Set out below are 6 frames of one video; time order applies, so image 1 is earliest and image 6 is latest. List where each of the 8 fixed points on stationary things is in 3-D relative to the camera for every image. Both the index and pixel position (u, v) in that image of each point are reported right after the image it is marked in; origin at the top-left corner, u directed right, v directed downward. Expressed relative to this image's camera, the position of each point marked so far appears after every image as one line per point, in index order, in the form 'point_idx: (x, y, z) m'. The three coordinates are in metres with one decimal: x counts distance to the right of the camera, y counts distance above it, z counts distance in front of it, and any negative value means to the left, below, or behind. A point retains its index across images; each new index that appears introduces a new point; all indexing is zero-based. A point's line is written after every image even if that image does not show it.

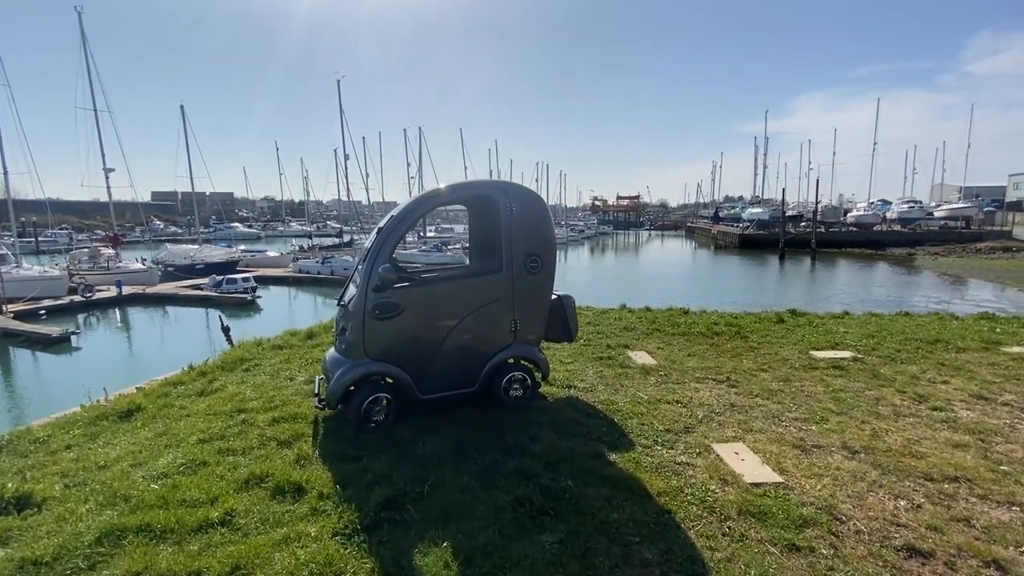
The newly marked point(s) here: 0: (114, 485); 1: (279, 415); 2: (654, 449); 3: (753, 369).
0: (-2.8, -1.4, +3.5) m
1: (-2.3, -1.2, +4.7) m
2: (+1.2, -1.4, +4.1) m
3: (+3.1, -1.0, +6.2) m
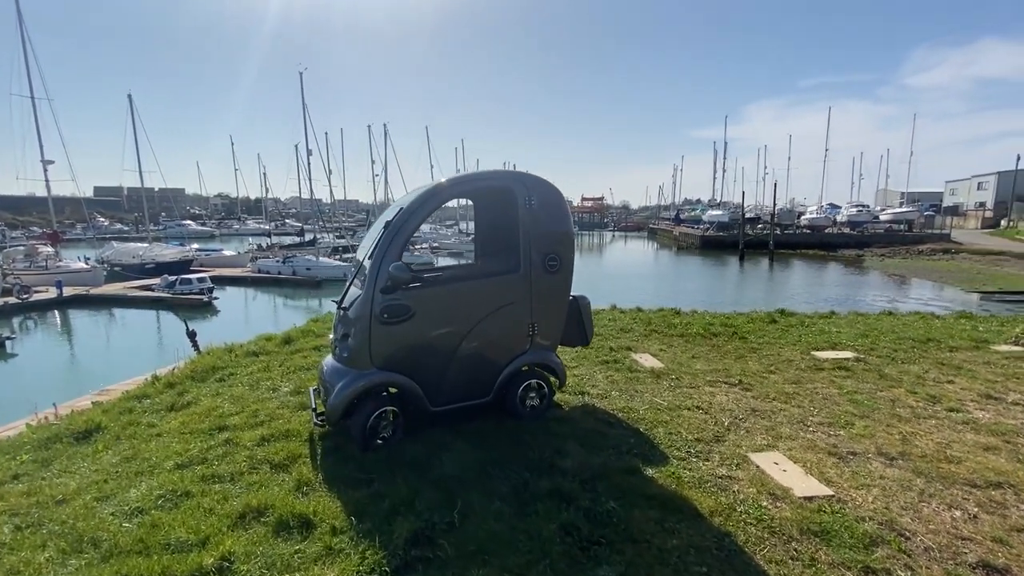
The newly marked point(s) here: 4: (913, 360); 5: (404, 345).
0: (-2.6, -1.4, +2.9) m
1: (-2.1, -1.2, +4.2) m
2: (+1.4, -1.4, +3.8) m
3: (+3.2, -1.0, +6.1) m
4: (+5.5, -1.0, +6.6) m
5: (-0.9, -0.5, +3.9) m
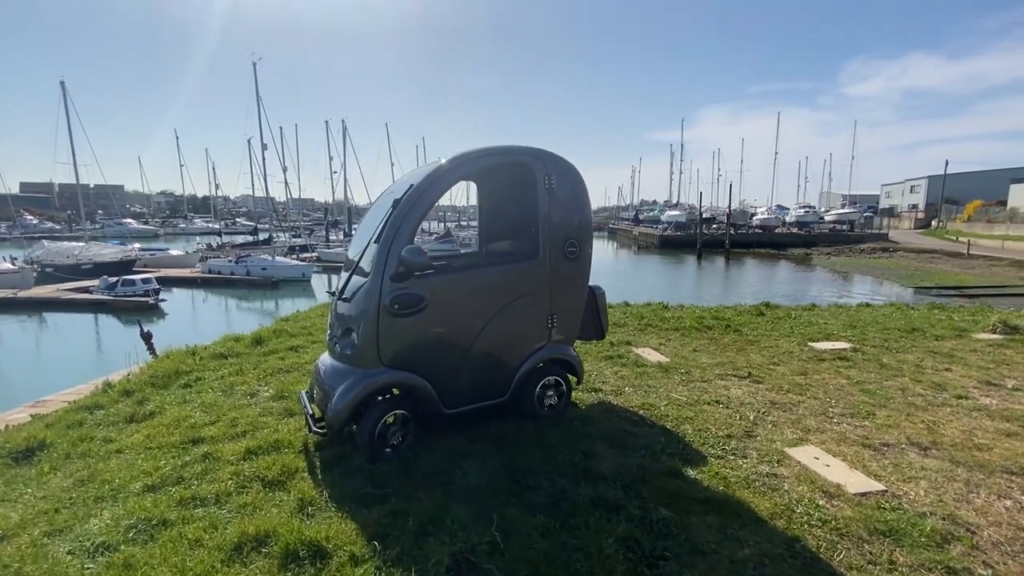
0: (-2.3, -1.3, +2.3) m
1: (-1.9, -1.2, +3.6) m
2: (+1.6, -1.3, +3.5) m
3: (+3.2, -0.9, +6.0) m
4: (+5.4, -0.8, +6.6) m
5: (-0.7, -0.4, +3.4) m
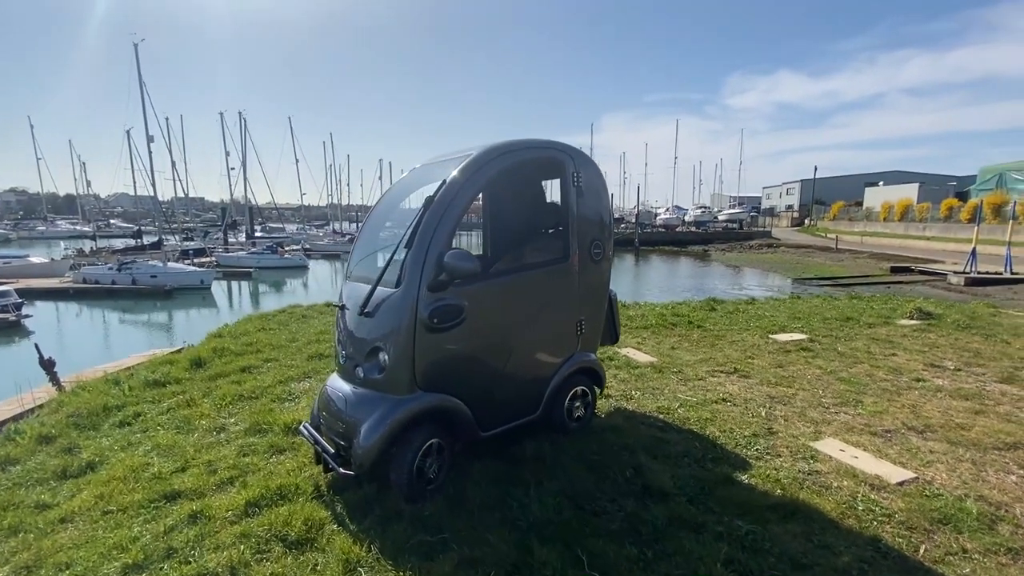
0: (-1.8, -1.4, +1.6) m
1: (-1.6, -1.3, +3.0) m
2: (+1.9, -1.3, +3.5) m
3: (+3.0, -0.9, +6.2) m
4: (+5.1, -0.7, +7.3) m
5: (-0.4, -0.4, +3.0) m
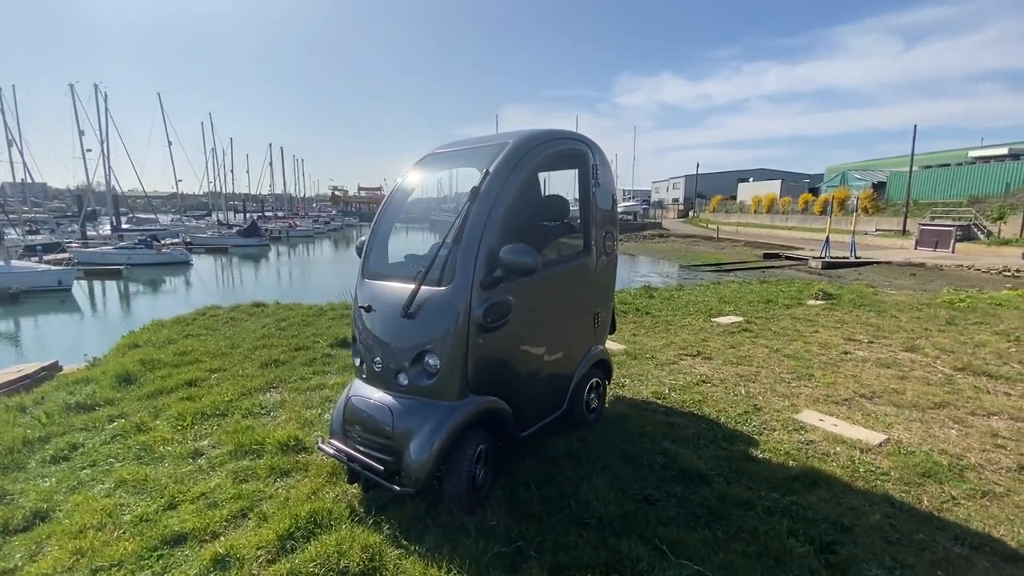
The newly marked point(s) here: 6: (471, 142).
0: (-1.1, -1.5, +1.3) m
1: (-1.3, -1.3, +2.6) m
2: (+2.0, -1.2, +3.8) m
3: (+2.6, -0.7, +6.7) m
4: (+4.4, -0.5, +8.1) m
5: (-0.1, -0.4, +2.9) m
6: (-0.3, +1.0, +3.4) m
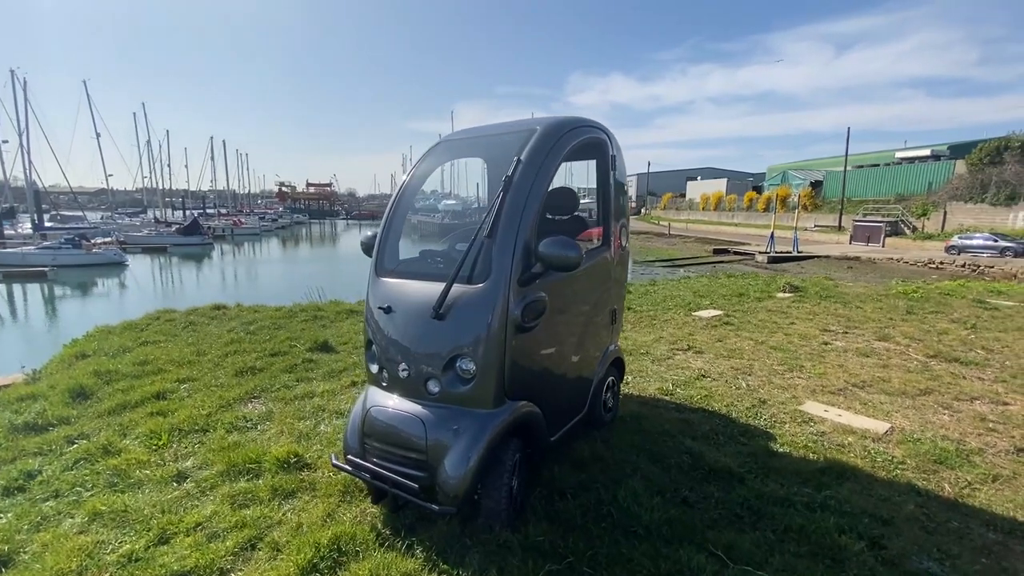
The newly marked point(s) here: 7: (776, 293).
0: (-0.8, -1.5, +1.0) m
1: (-1.1, -1.3, +2.3) m
2: (+2.1, -1.1, +3.8) m
3: (+2.4, -0.6, +6.7) m
4: (+4.1, -0.4, +8.3) m
5: (+0.1, -0.4, +2.7) m
6: (-0.2, +1.0, +3.2) m
7: (+5.2, -0.1, +9.7) m
